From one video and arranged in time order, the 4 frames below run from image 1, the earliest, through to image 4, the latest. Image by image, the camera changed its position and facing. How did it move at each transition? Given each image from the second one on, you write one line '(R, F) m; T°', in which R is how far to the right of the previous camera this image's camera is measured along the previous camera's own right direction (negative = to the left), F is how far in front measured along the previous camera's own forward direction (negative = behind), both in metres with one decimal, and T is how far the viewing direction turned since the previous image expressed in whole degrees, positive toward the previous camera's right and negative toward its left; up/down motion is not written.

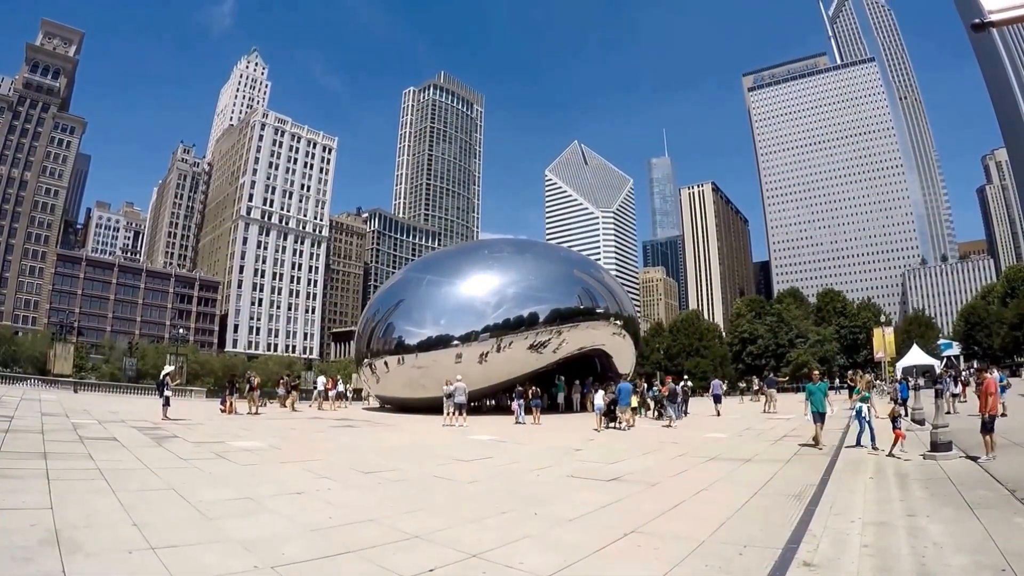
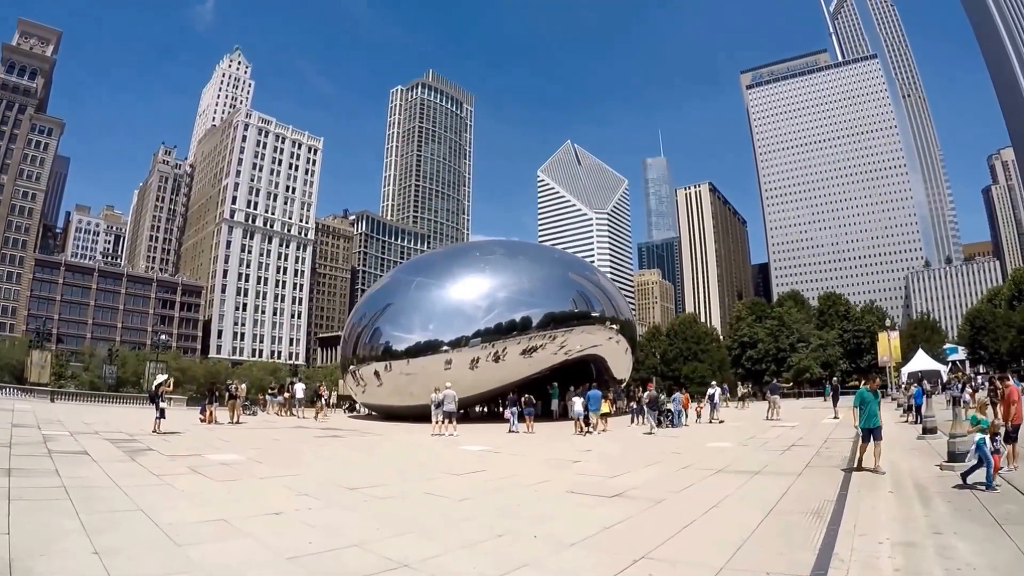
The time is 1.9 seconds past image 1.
(-0.1, +0.5) m; +1°
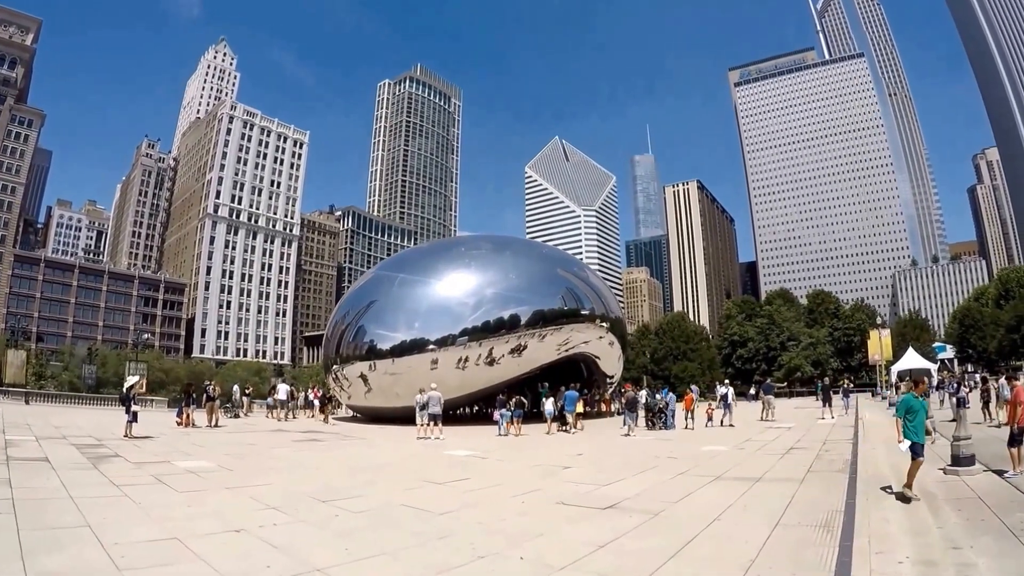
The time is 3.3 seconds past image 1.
(0.0, +0.5) m; +1°
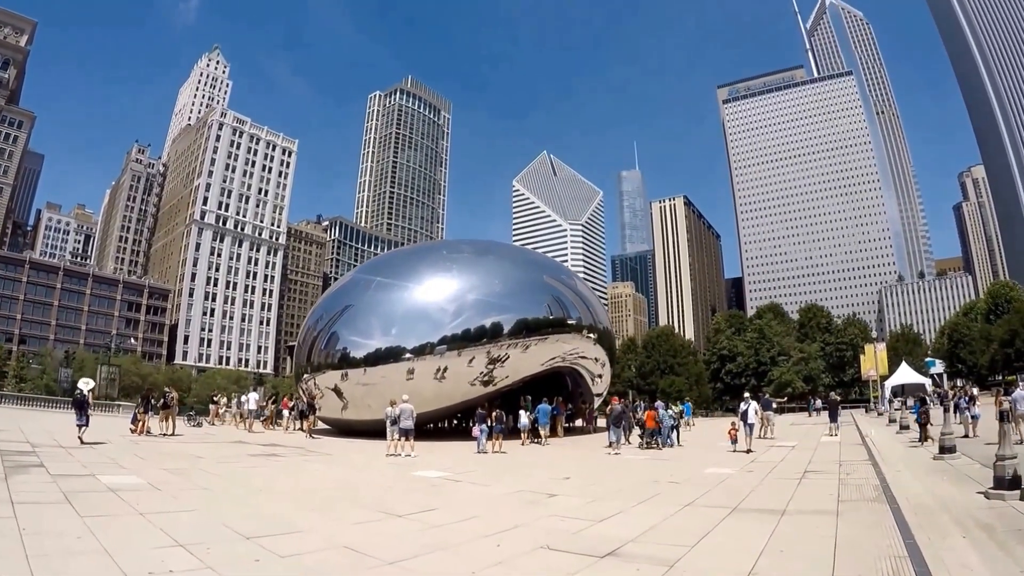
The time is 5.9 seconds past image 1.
(+0.1, +1.3) m; +1°
